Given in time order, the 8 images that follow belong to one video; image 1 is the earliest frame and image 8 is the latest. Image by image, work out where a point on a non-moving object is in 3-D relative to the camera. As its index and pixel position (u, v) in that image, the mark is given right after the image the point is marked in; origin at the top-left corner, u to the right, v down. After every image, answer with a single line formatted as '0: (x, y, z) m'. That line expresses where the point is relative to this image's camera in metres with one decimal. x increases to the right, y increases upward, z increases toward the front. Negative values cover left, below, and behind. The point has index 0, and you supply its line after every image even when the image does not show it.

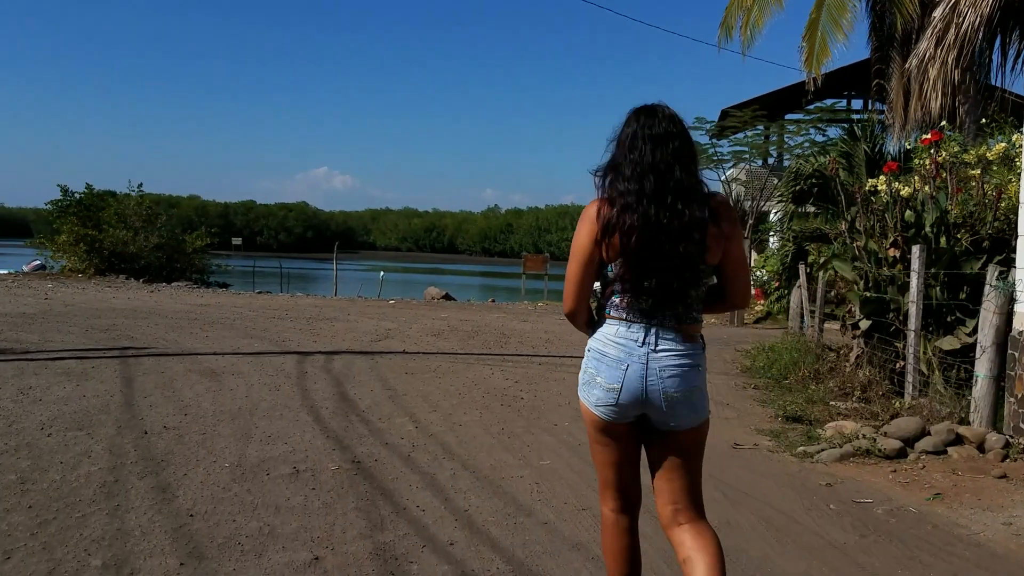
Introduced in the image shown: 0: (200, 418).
0: (-1.9, -0.8, +5.1) m
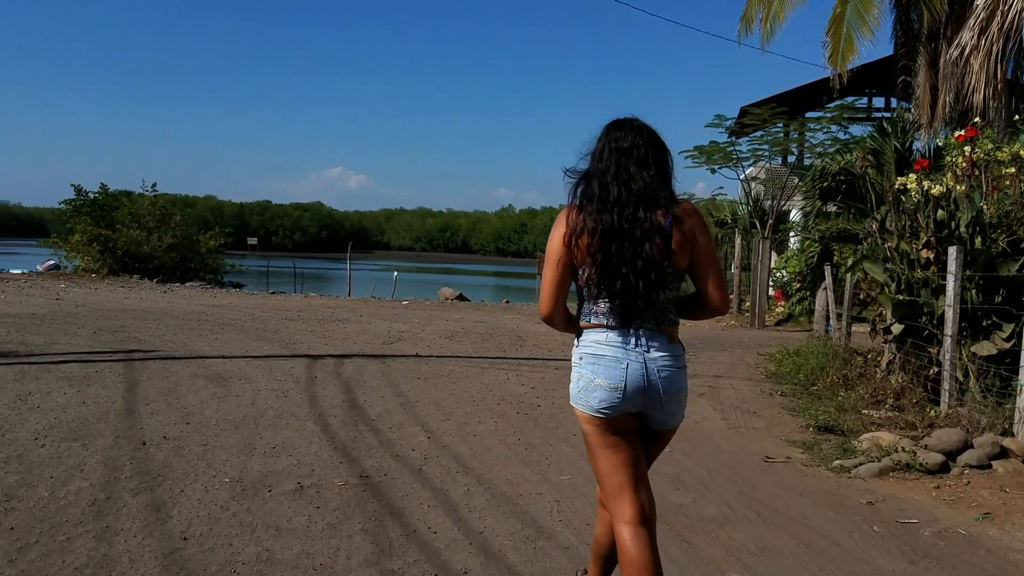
0: (-1.8, -0.8, +4.9) m
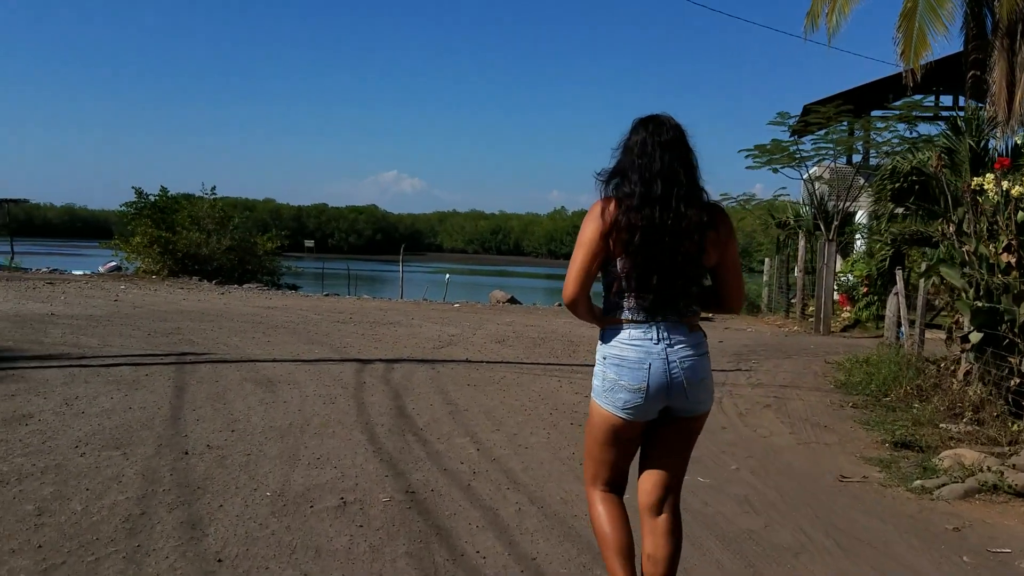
0: (-1.5, -0.8, +4.7) m
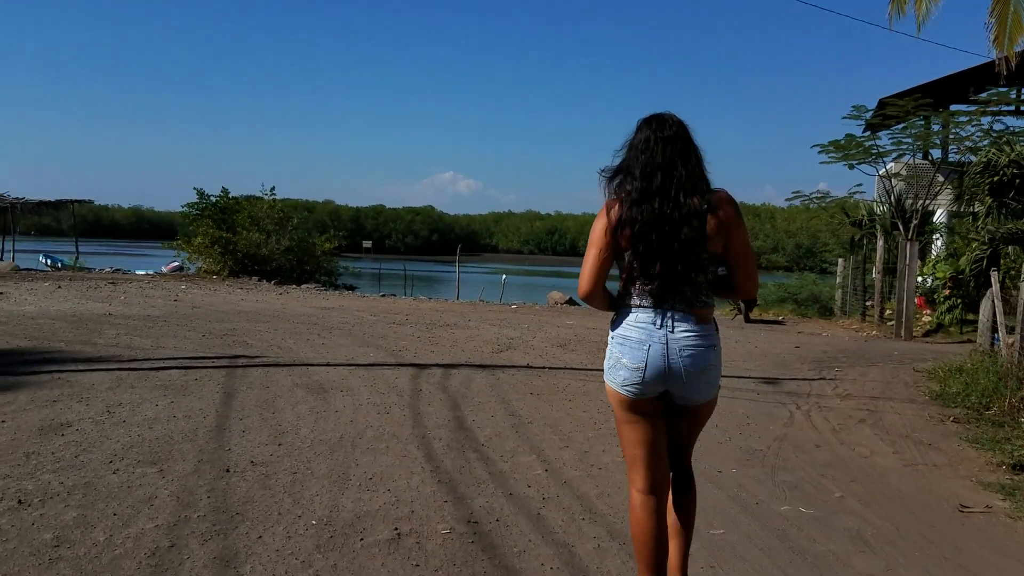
0: (-1.1, -0.8, +4.3) m
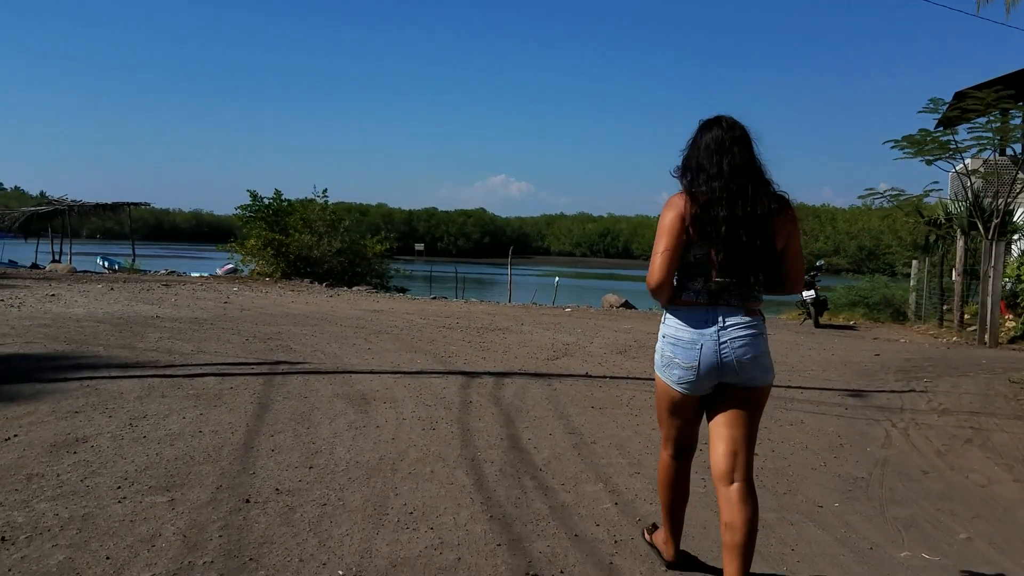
0: (-0.8, -0.8, +3.8) m
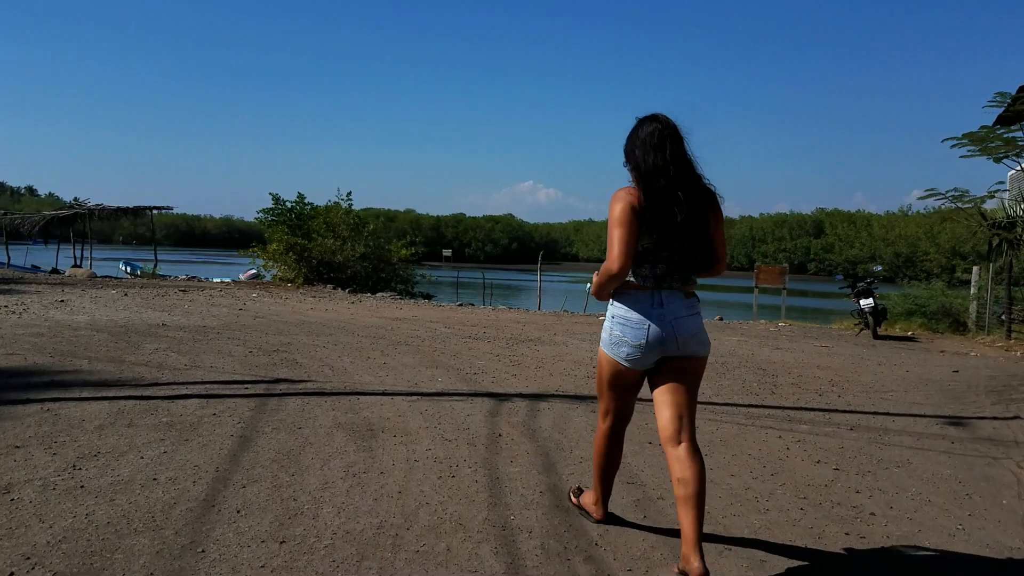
0: (-0.7, -0.8, +2.8) m
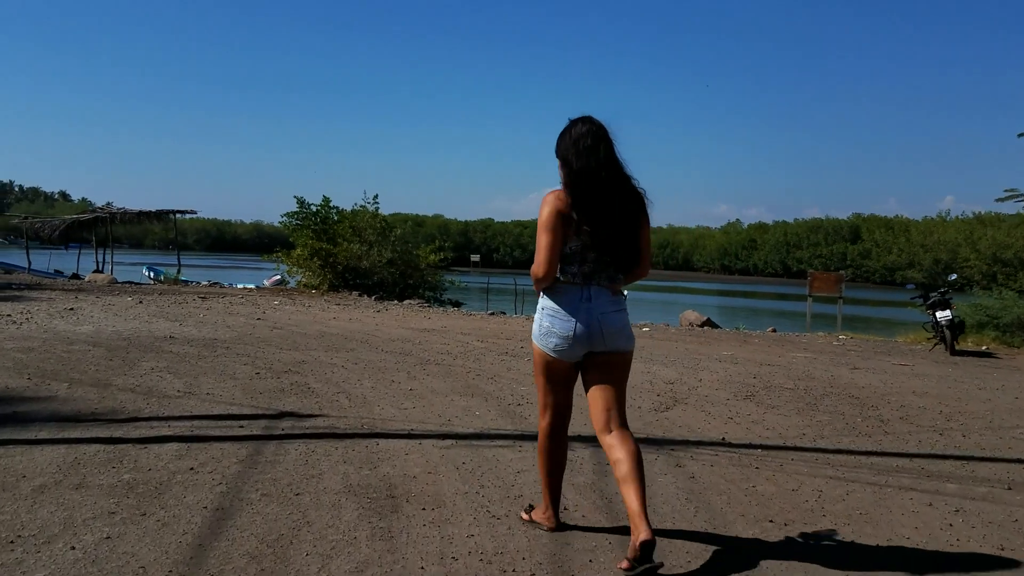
0: (-0.5, -0.9, +1.6) m
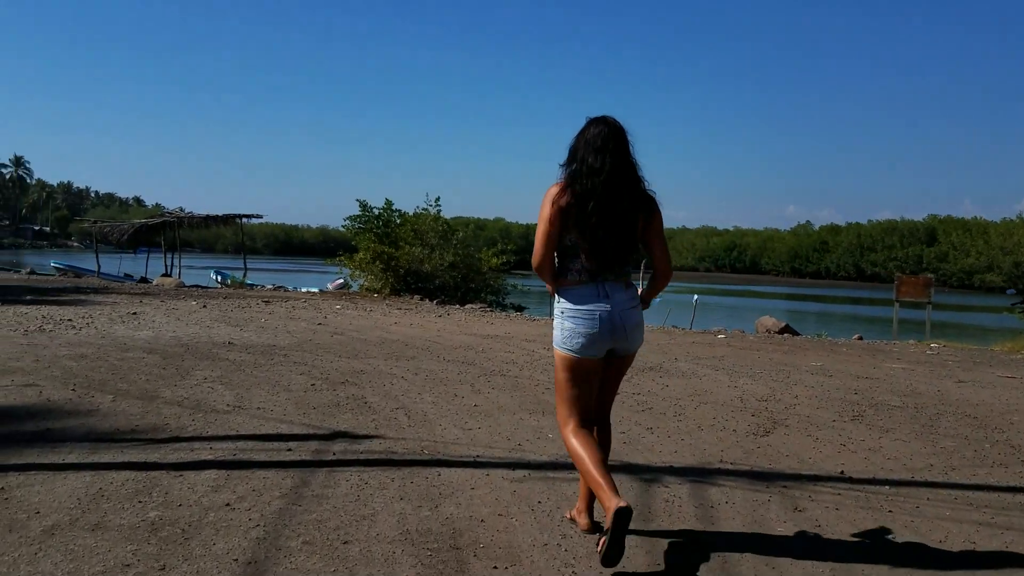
0: (-0.3, -0.9, +1.1) m
